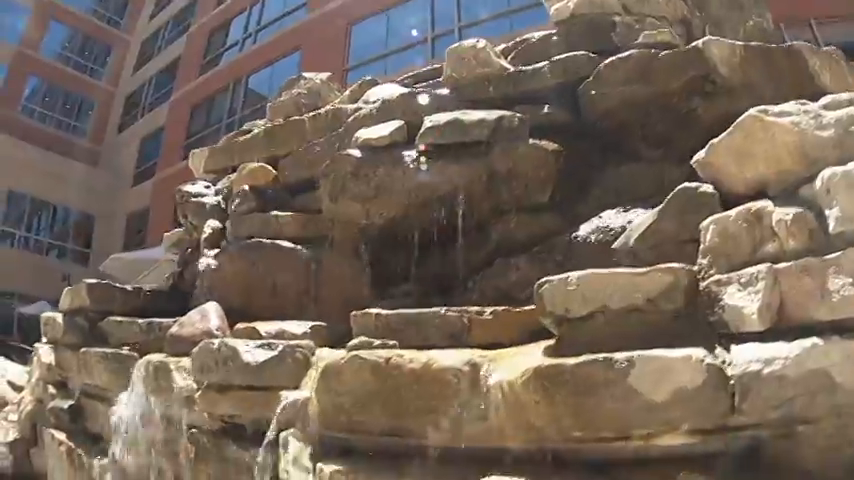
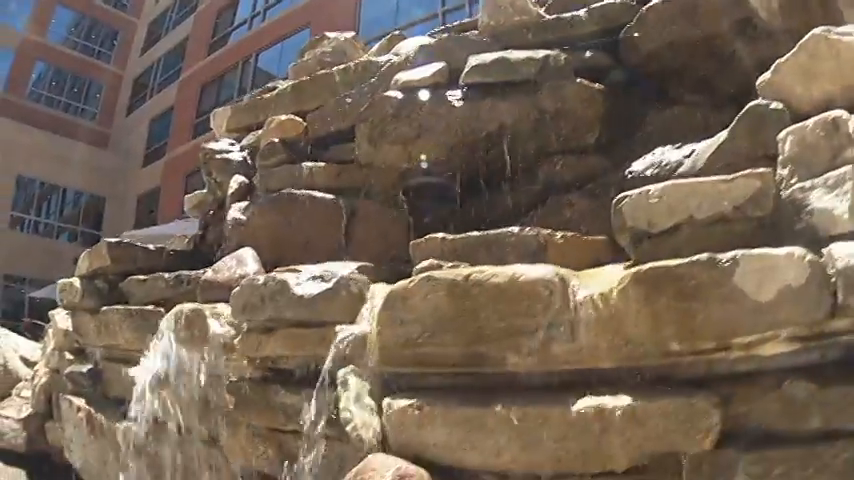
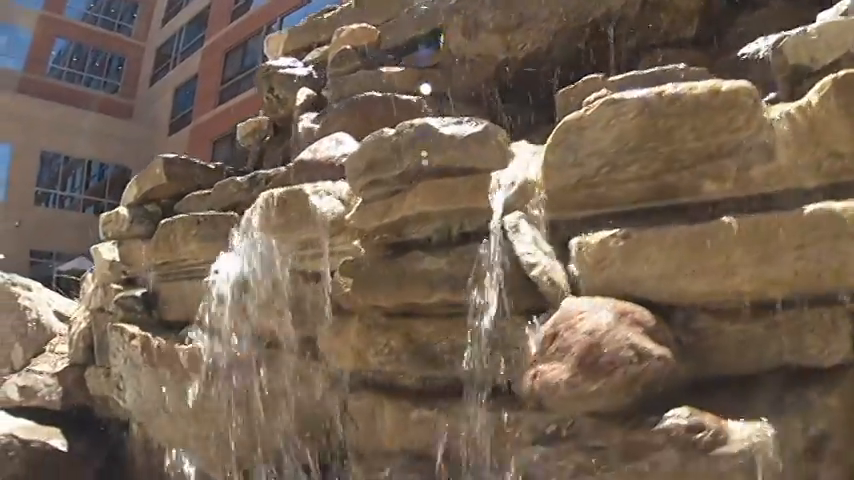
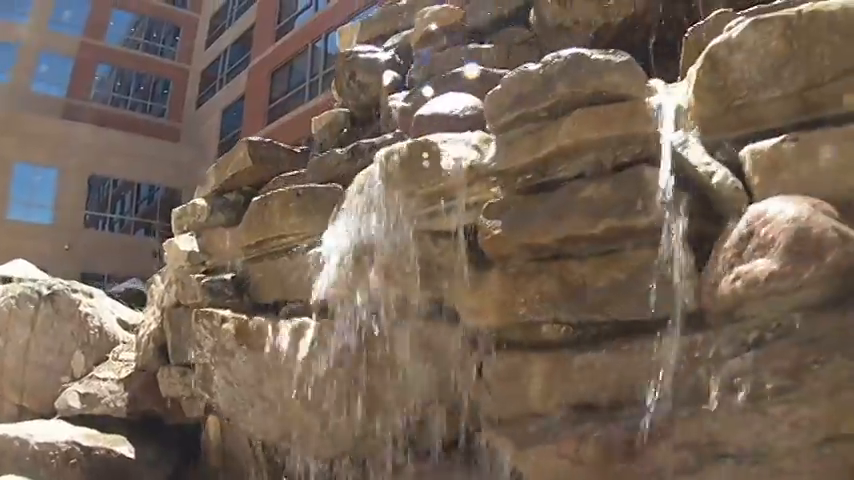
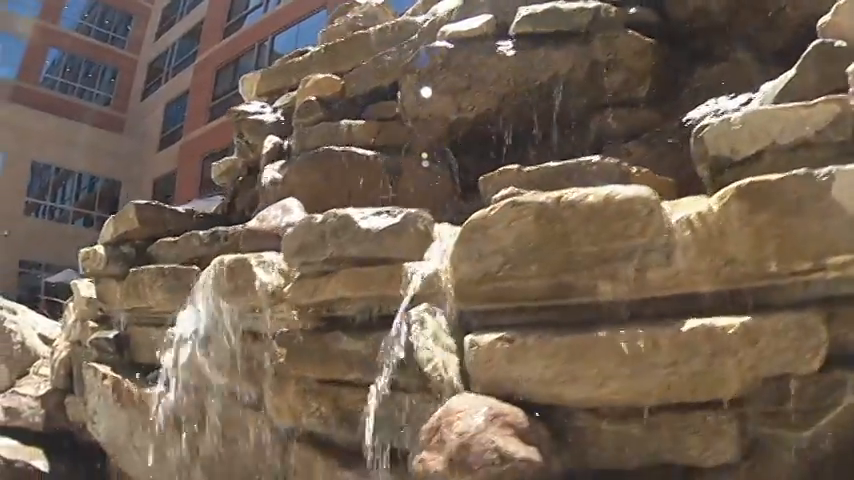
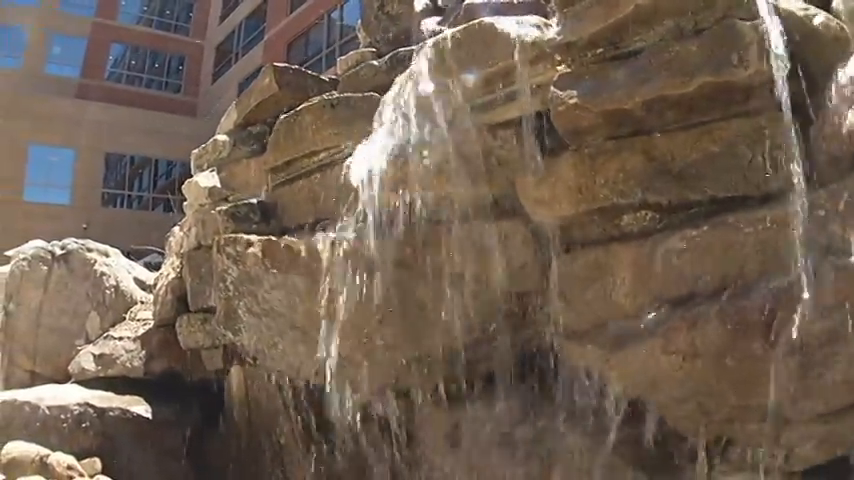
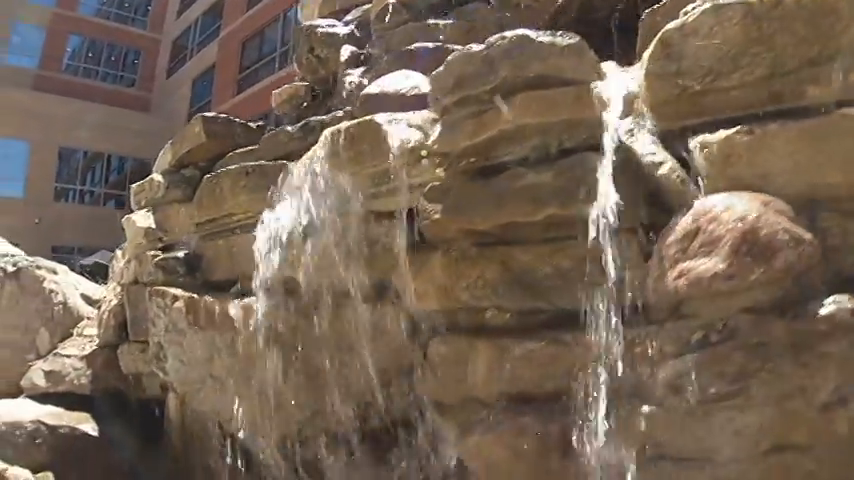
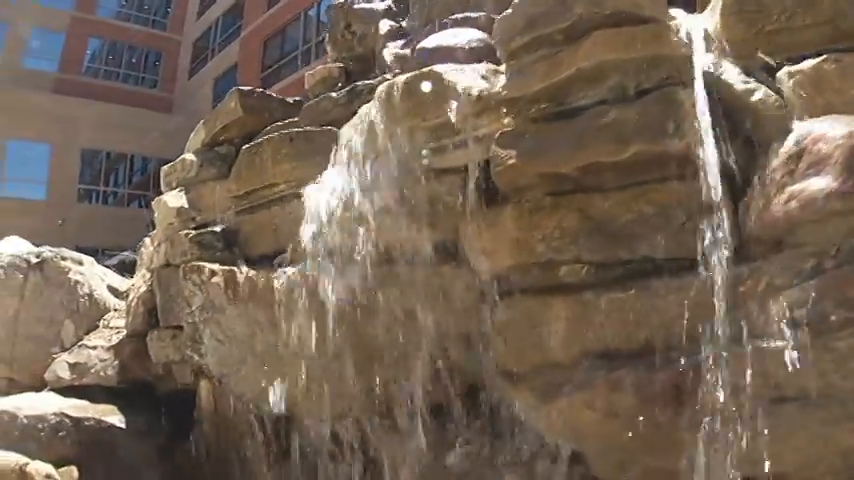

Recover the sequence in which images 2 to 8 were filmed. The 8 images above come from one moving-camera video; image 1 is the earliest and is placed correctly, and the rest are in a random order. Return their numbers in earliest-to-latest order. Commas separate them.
2, 5, 3, 7, 8, 6, 4
